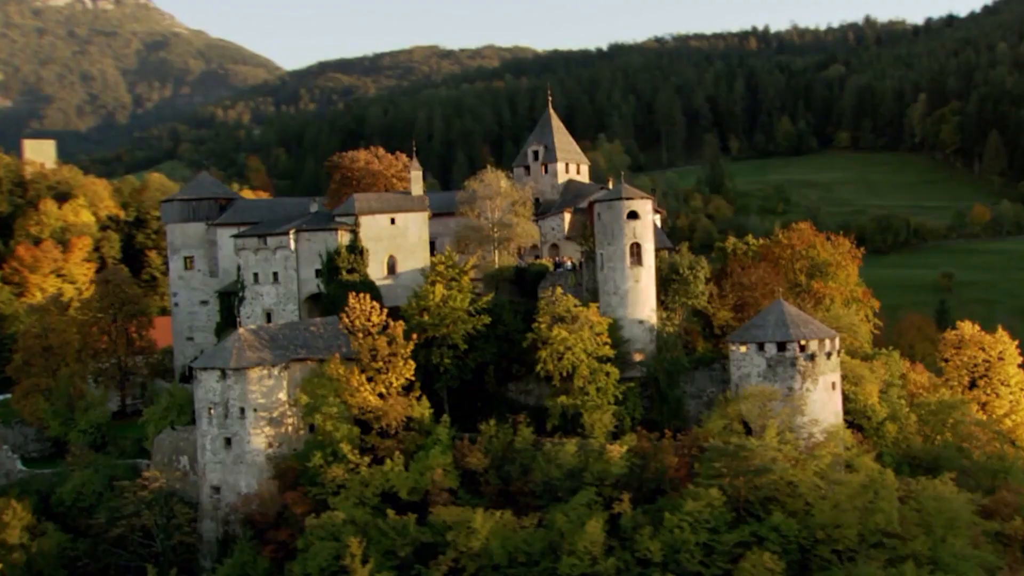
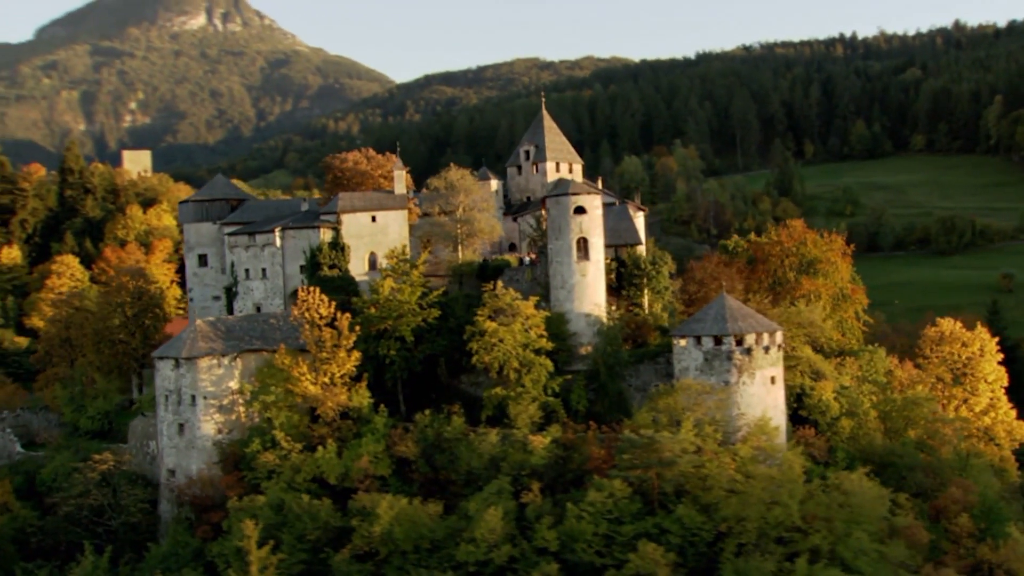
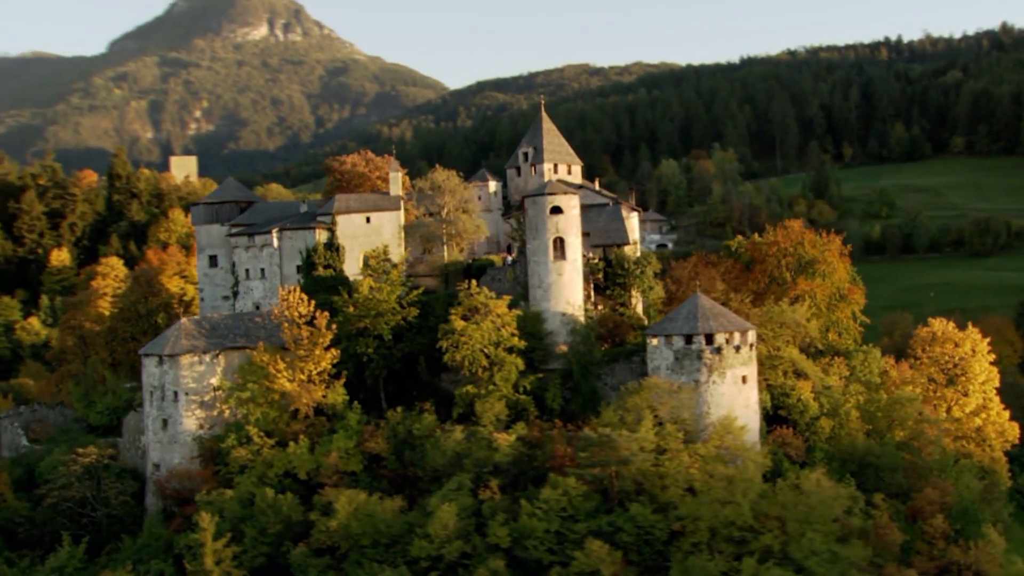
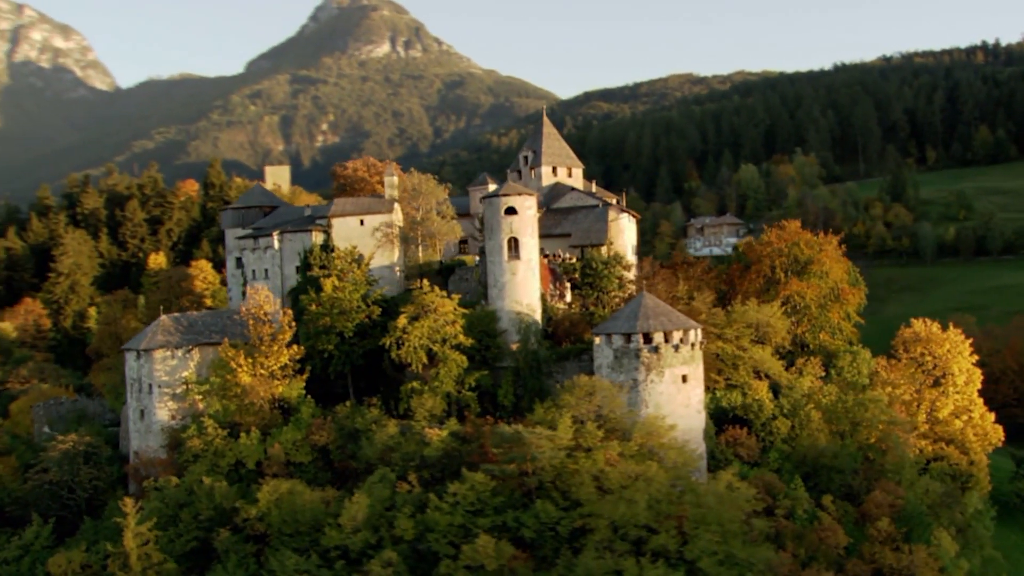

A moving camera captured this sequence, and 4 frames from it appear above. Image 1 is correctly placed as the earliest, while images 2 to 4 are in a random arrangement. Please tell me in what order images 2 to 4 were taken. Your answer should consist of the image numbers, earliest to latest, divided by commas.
2, 3, 4
